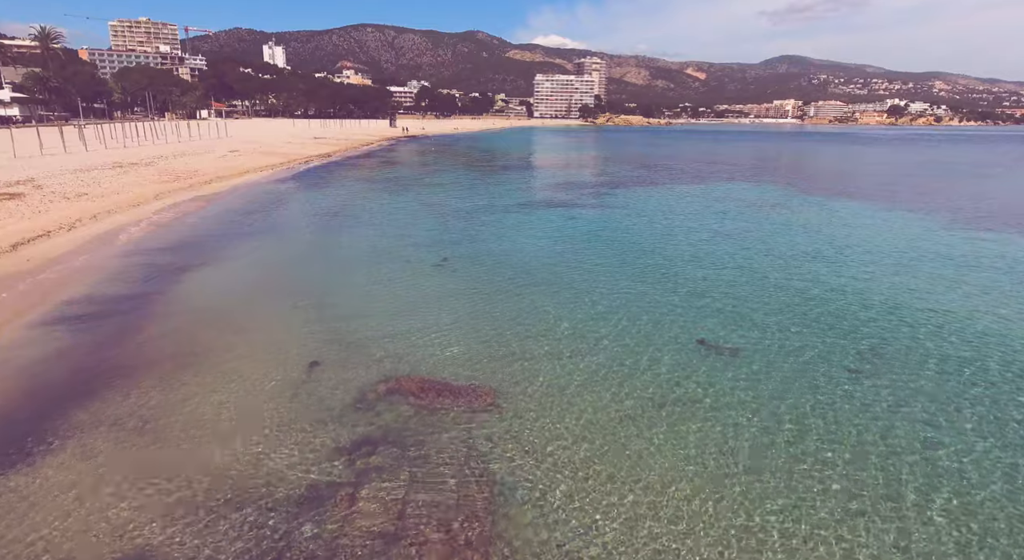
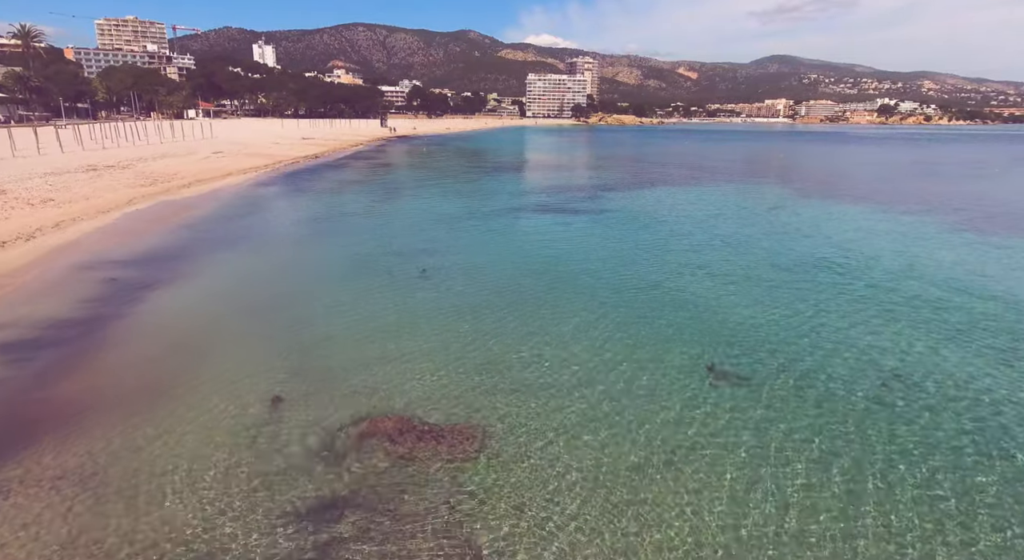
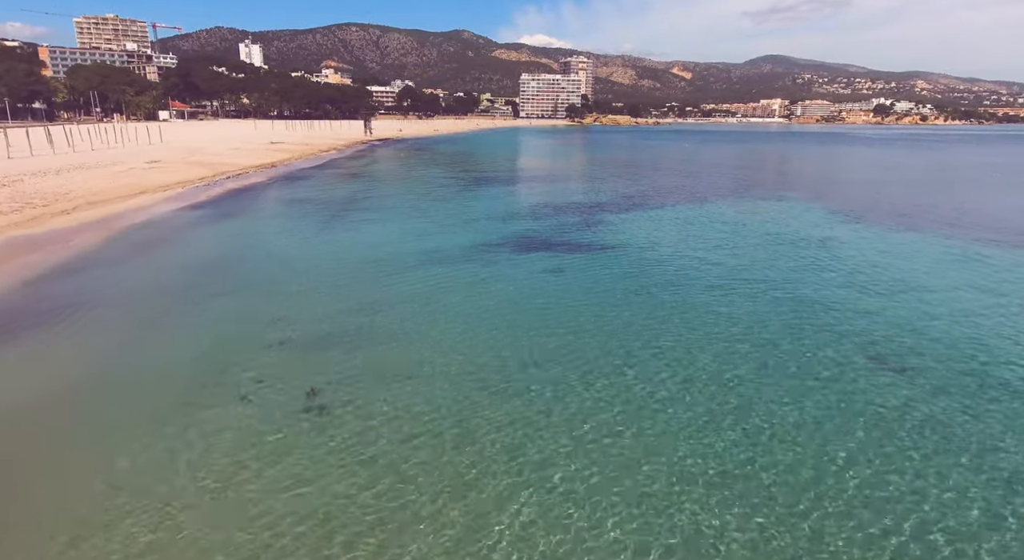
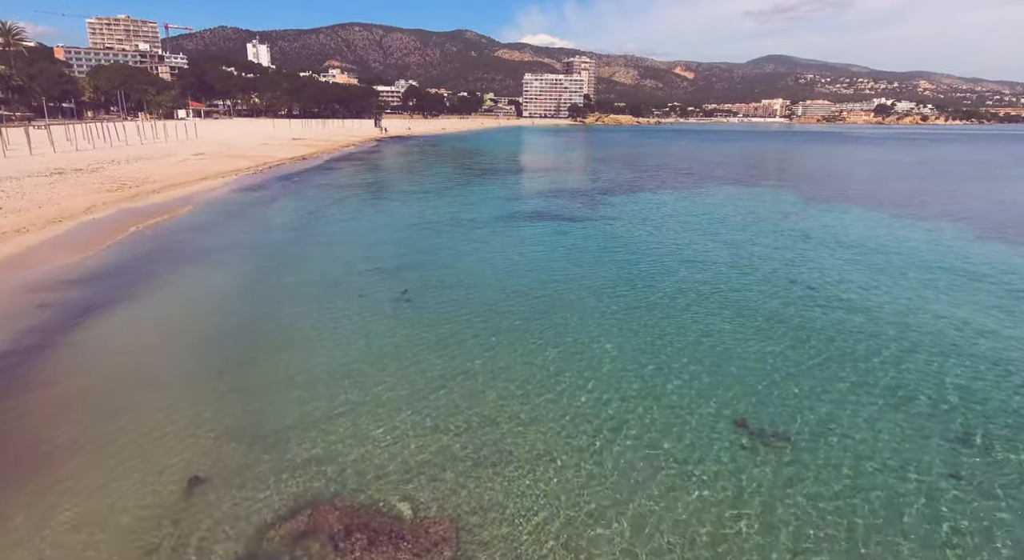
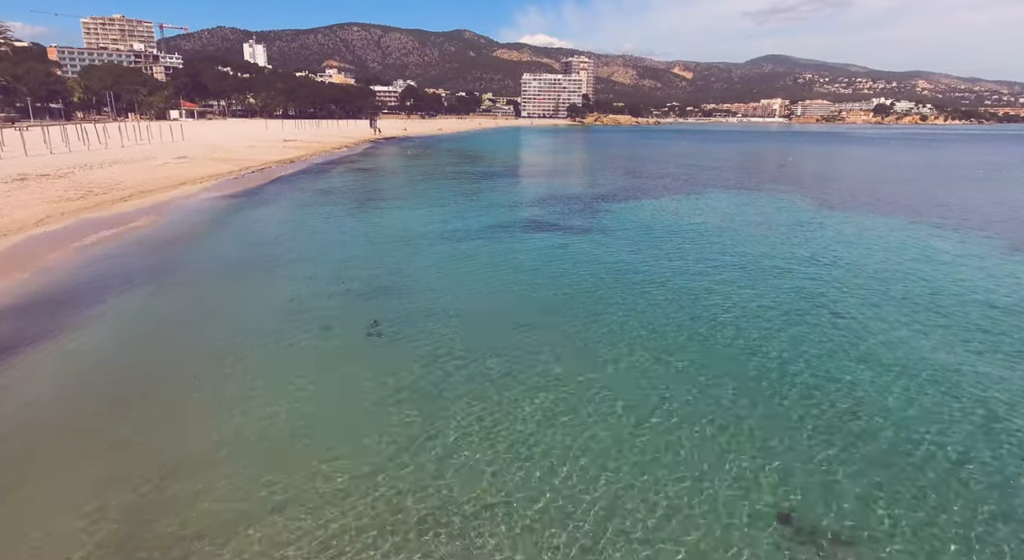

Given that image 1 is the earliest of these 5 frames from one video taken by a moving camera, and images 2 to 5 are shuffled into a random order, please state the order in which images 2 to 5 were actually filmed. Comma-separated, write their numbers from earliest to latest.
2, 4, 5, 3
